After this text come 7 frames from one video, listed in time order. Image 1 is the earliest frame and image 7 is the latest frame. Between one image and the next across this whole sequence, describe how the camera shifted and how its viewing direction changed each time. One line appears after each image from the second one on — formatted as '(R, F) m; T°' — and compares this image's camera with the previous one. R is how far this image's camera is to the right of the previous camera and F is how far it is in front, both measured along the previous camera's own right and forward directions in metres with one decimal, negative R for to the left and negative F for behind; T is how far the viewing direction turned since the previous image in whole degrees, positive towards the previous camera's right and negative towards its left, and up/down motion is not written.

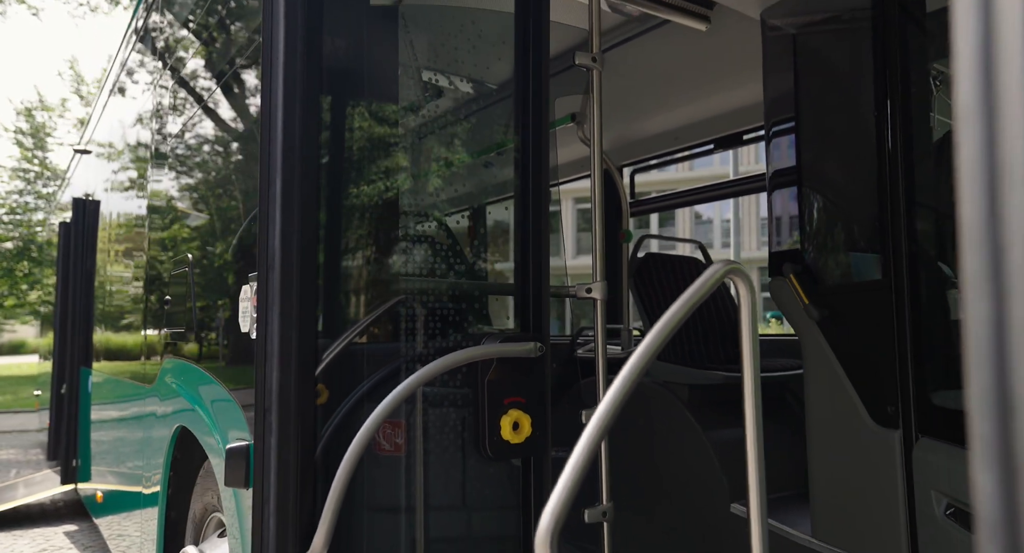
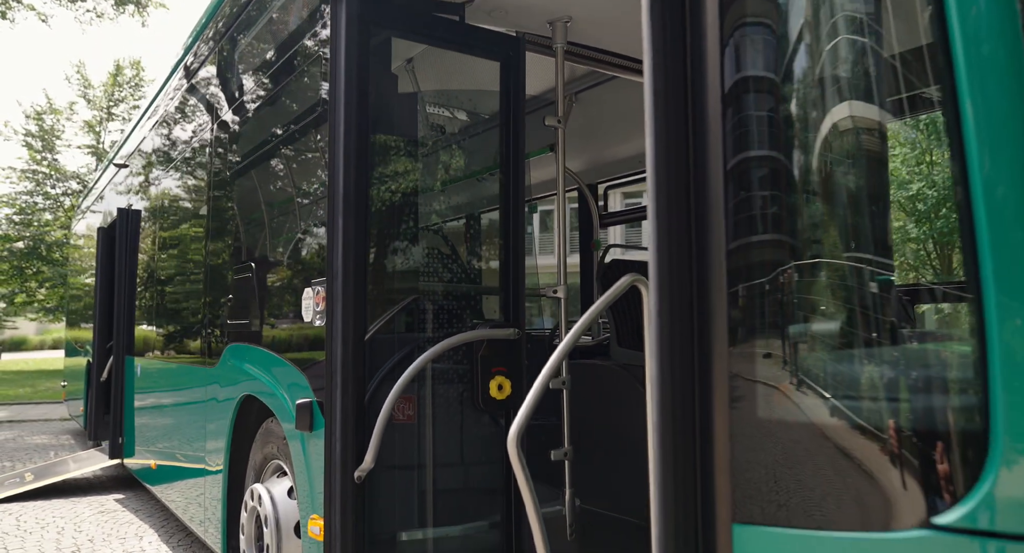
(0.0, -0.8) m; 0°
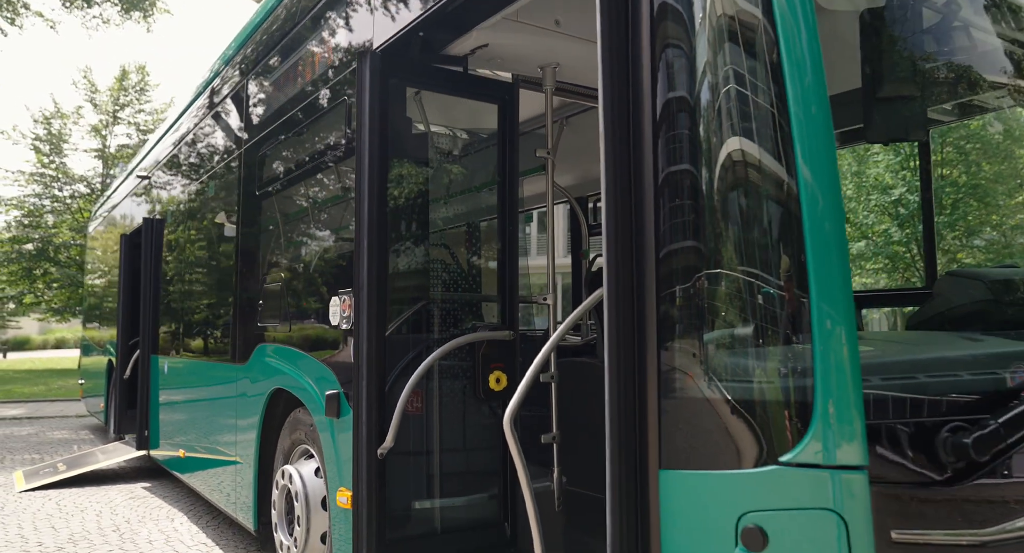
(0.0, -0.5) m; 0°
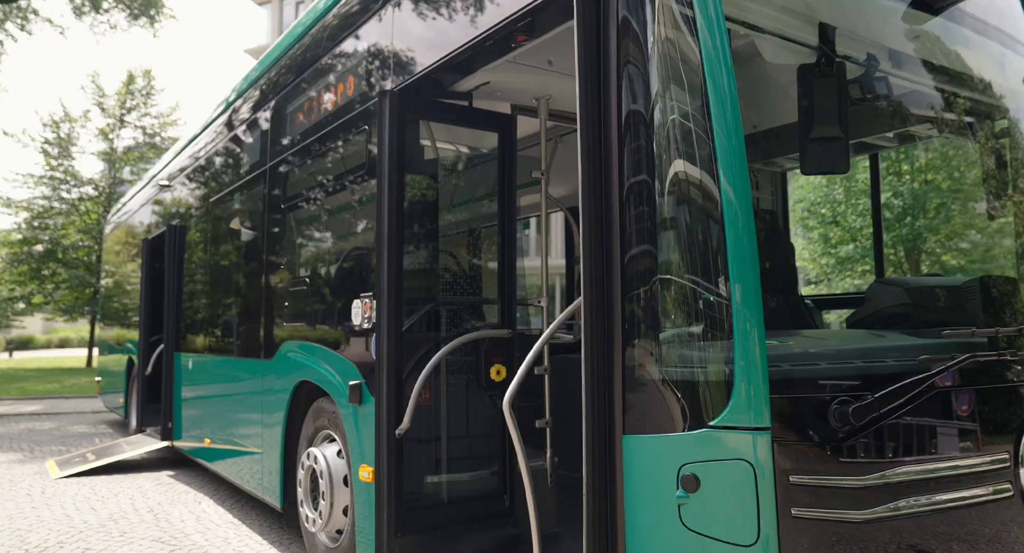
(0.0, -0.5) m; 0°
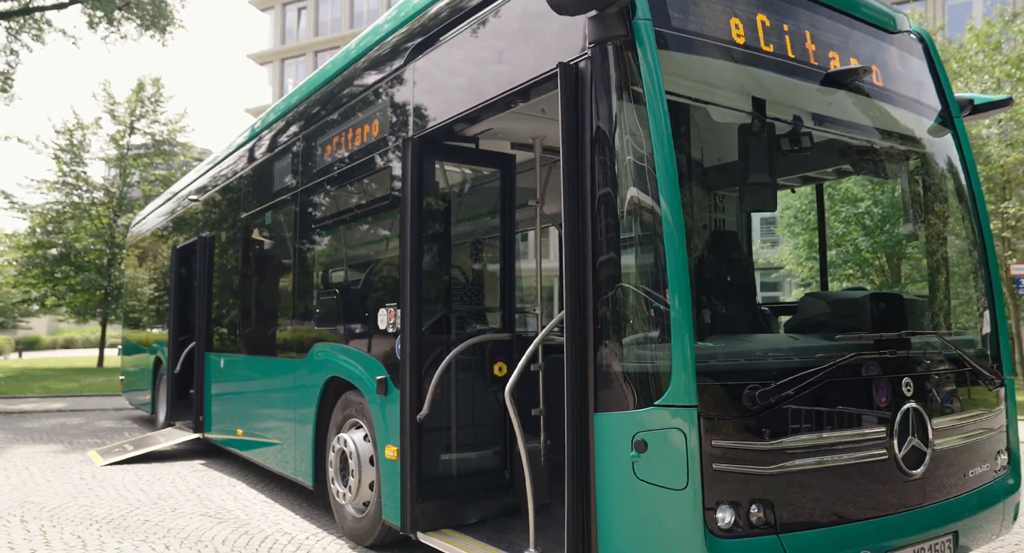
(0.0, -0.7) m; 0°
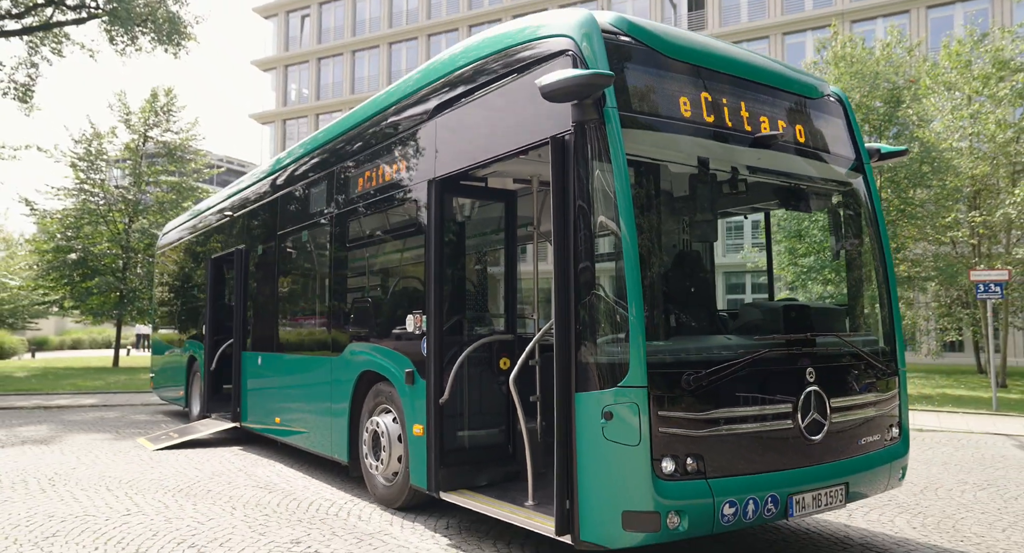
(0.0, -1.0) m; 0°
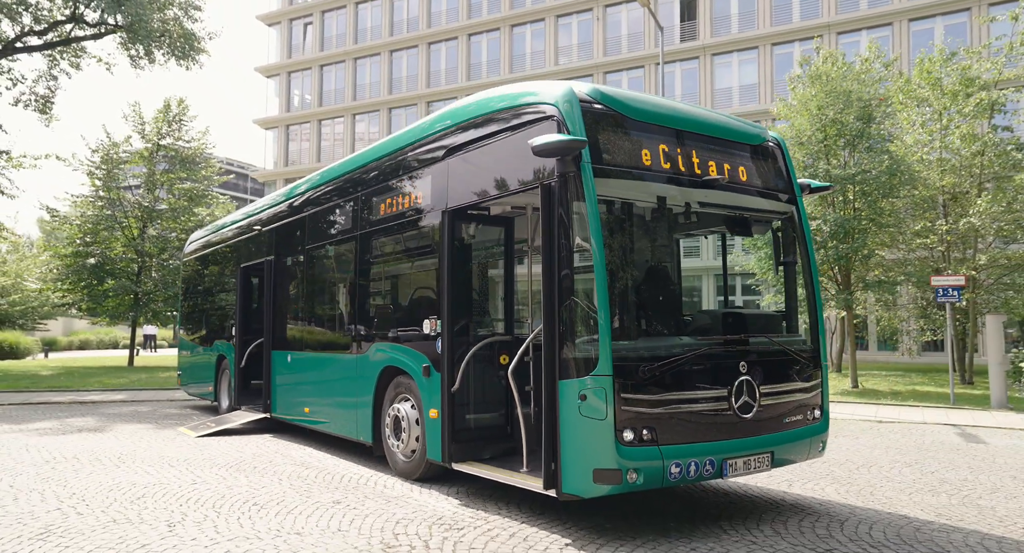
(0.0, -1.1) m; 0°
